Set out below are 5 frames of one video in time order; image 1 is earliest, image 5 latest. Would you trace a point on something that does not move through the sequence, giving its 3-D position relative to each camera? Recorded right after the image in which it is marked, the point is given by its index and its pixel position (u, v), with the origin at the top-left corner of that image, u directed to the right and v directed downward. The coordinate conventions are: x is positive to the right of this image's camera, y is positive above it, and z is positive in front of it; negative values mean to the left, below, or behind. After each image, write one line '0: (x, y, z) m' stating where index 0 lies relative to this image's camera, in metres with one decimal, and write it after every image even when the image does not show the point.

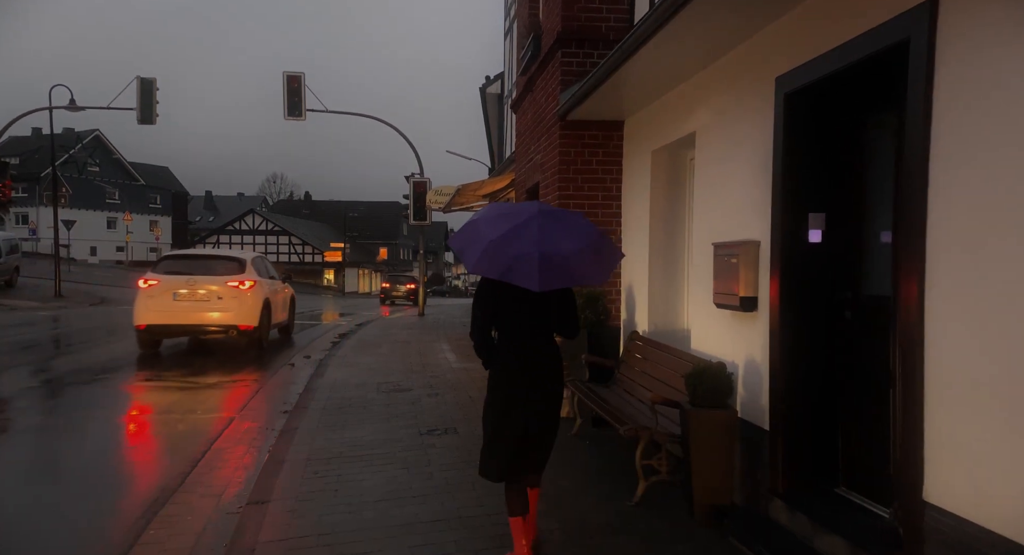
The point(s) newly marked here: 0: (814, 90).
0: (+1.5, +1.0, +3.6) m
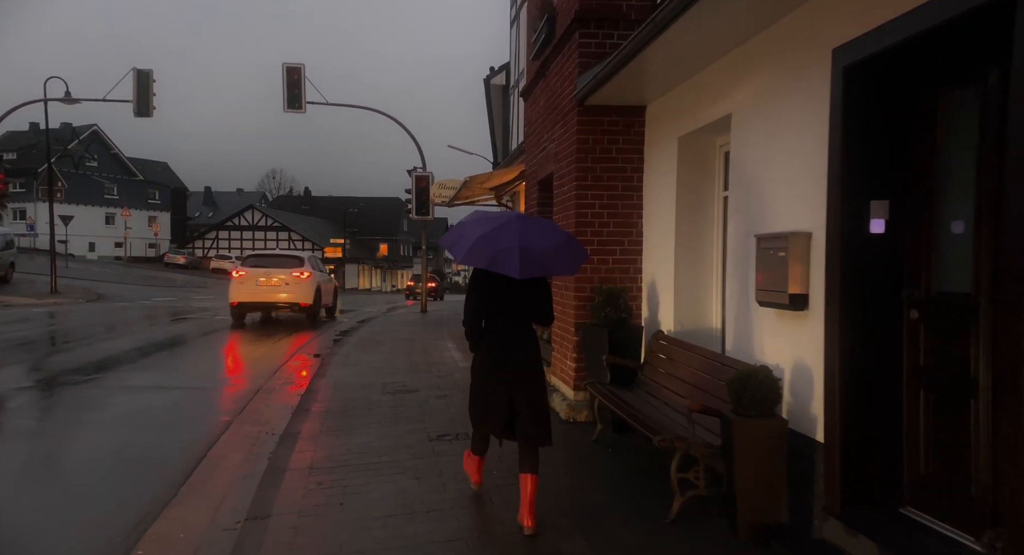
0: (+1.7, +1.0, +3.2) m
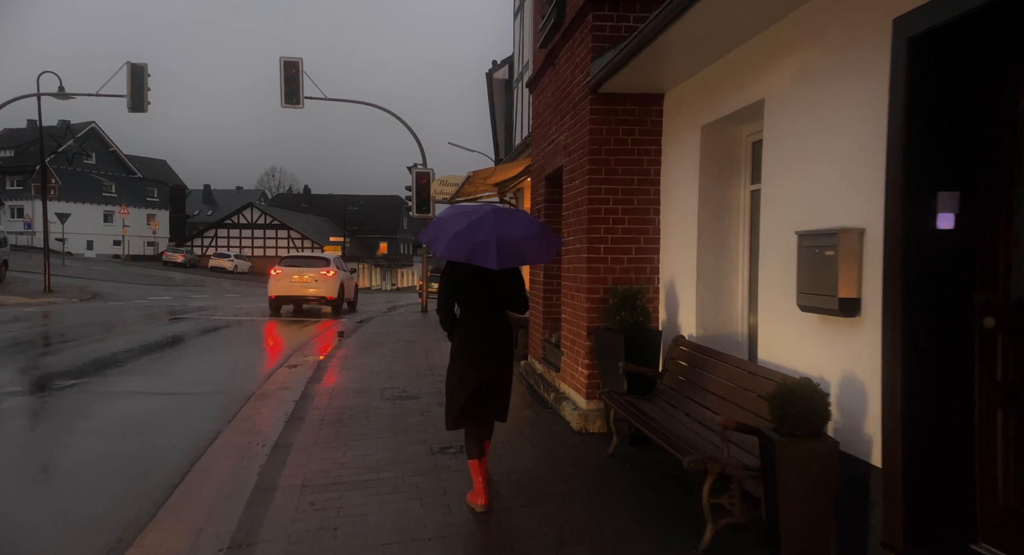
0: (+1.7, +1.0, +2.8) m
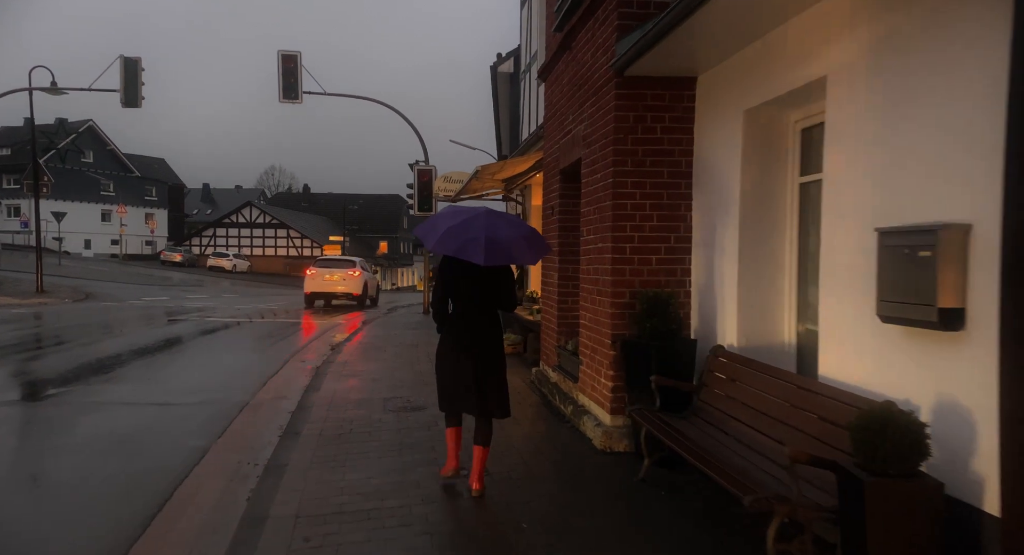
0: (+1.8, +0.9, +2.3) m
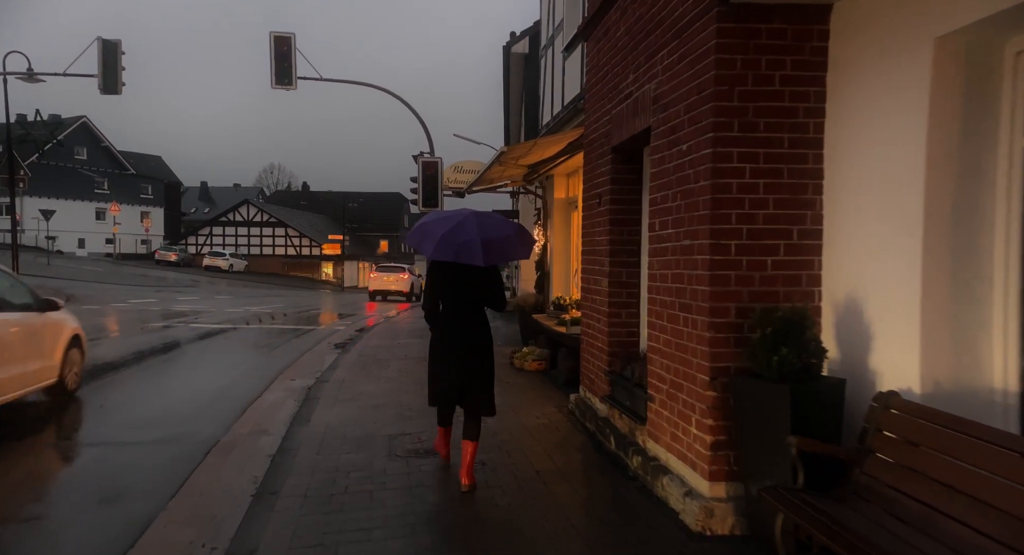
0: (+2.1, +0.9, +0.7) m
